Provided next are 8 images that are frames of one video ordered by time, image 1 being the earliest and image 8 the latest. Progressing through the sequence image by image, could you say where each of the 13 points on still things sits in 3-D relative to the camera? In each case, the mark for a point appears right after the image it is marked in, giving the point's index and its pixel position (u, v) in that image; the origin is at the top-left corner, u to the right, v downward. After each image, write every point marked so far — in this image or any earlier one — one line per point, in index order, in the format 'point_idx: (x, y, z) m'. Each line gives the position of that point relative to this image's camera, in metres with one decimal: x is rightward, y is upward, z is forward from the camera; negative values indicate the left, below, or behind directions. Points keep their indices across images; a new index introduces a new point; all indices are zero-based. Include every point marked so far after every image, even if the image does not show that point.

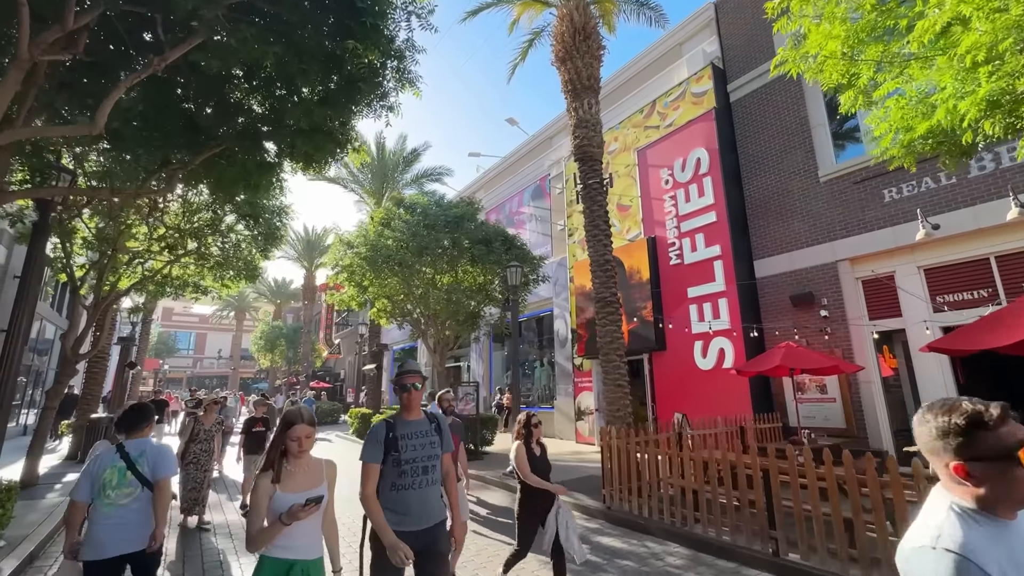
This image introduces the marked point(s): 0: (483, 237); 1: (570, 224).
0: (-0.7, +1.5, +13.2) m
1: (+2.1, +2.4, +17.4) m
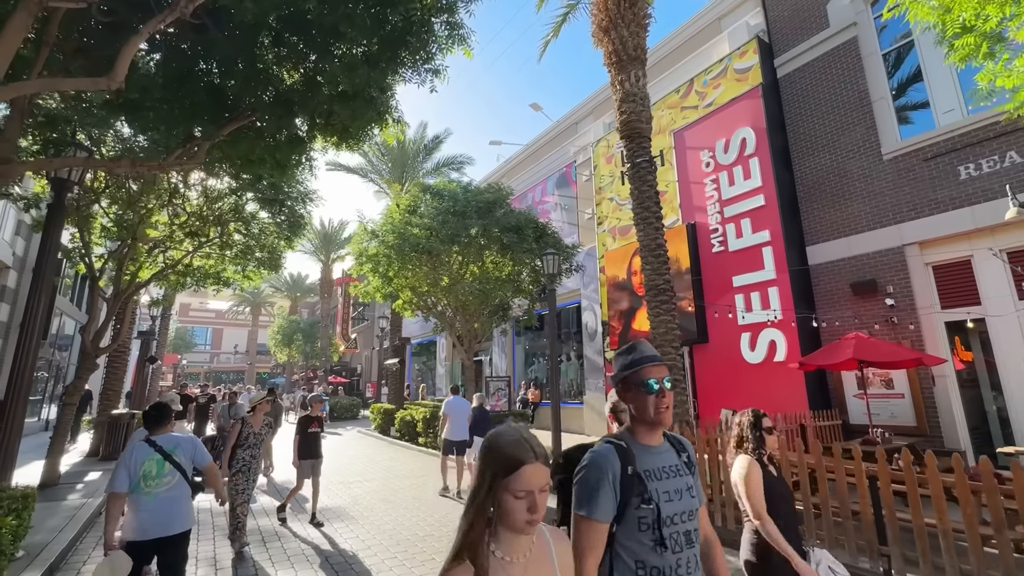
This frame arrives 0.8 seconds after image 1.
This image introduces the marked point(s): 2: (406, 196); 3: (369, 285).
0: (+0.1, +1.7, +12.5) m
1: (+3.1, +2.7, +16.6) m
2: (-2.9, +2.6, +13.1) m
3: (-4.4, +0.1, +14.4) m
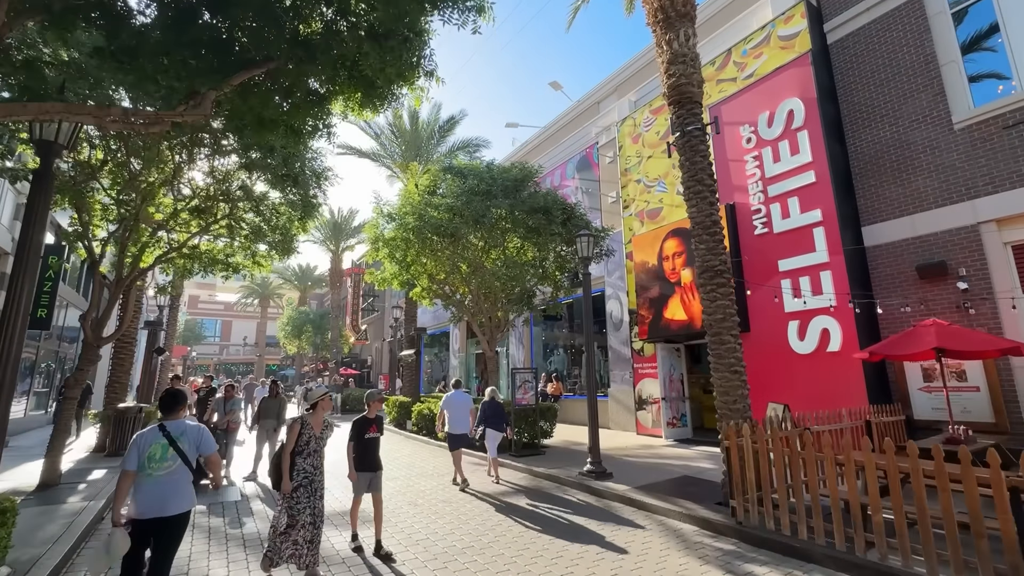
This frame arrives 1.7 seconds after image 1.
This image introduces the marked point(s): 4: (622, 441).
0: (+0.8, +2.1, +11.7) m
1: (+3.8, +3.2, +15.7) m
2: (-2.3, +2.9, +12.3) m
3: (-3.7, +0.5, +13.7) m
4: (+3.0, -4.2, +12.9) m
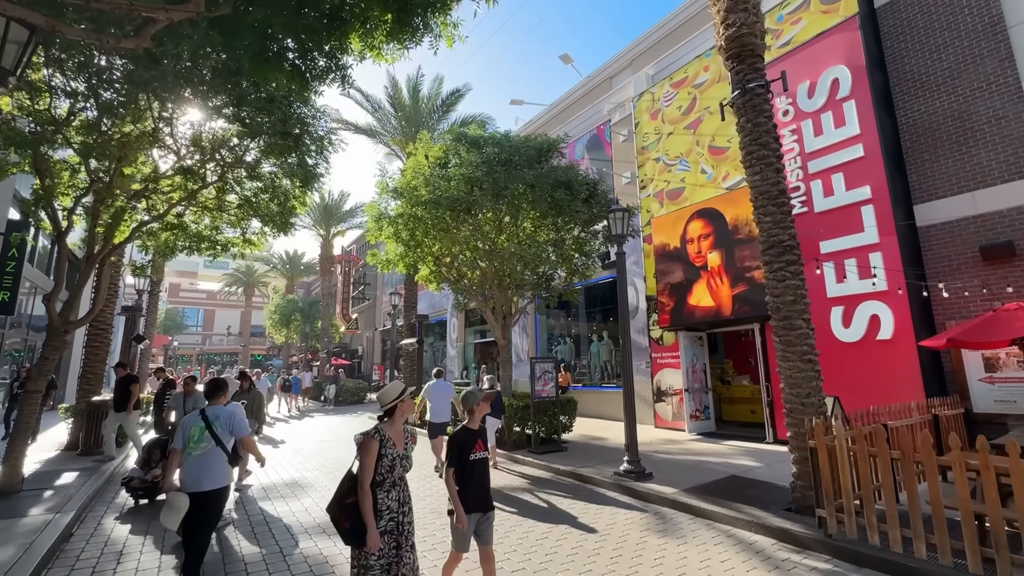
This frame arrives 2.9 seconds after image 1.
0: (+1.2, +2.5, +10.7) m
1: (+4.1, +3.6, +14.8) m
2: (-1.8, +3.4, +11.2) m
3: (-3.3, +0.9, +12.6) m
4: (+3.4, -3.8, +12.1) m
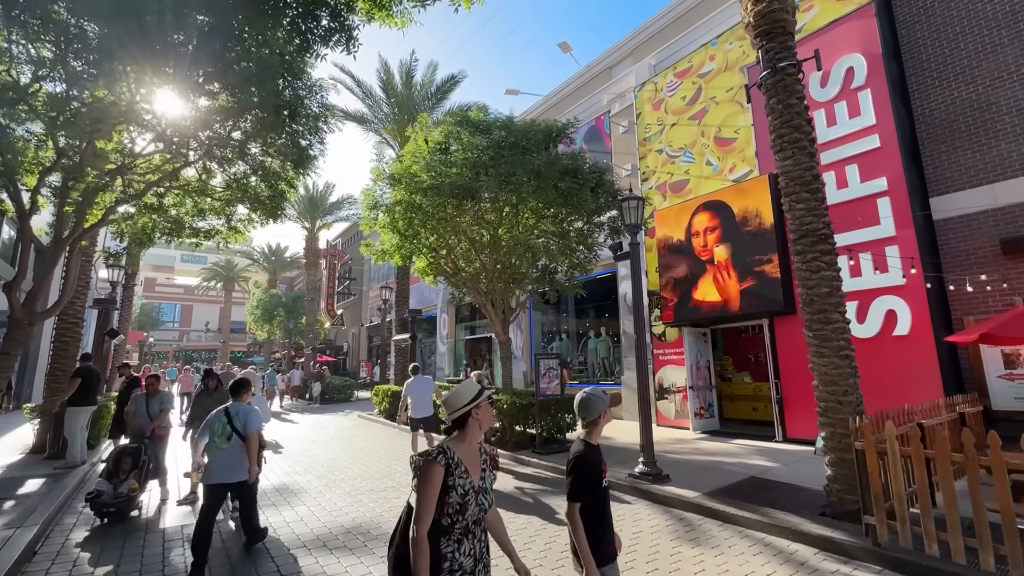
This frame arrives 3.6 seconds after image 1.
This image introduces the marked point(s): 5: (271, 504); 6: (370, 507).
0: (+1.3, +2.6, +10.2) m
1: (+4.1, +3.8, +14.4) m
2: (-1.8, +3.5, +10.6) m
3: (-3.3, +1.1, +12.0) m
4: (+3.4, -3.7, +11.8) m
5: (-3.4, -3.1, +6.6) m
6: (-2.0, -3.0, +6.5) m
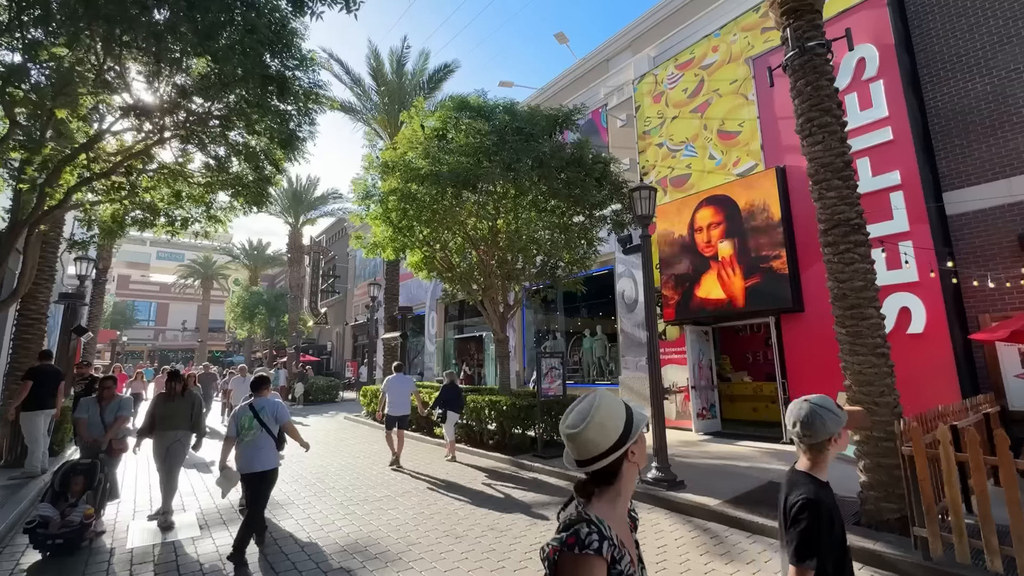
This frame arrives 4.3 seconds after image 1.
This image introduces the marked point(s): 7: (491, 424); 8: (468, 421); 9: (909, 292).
0: (+1.3, +2.7, +9.8) m
1: (+4.0, +3.9, +14.1) m
2: (-1.8, +3.6, +10.1) m
3: (-3.4, +1.2, +11.3) m
4: (+3.3, -3.6, +11.4) m
5: (-3.3, -3.0, +6.0) m
6: (-1.9, -2.9, +6.0) m
7: (-0.5, -3.0, +10.2) m
8: (-1.0, -3.1, +10.9) m
9: (+7.4, -0.1, +8.8) m
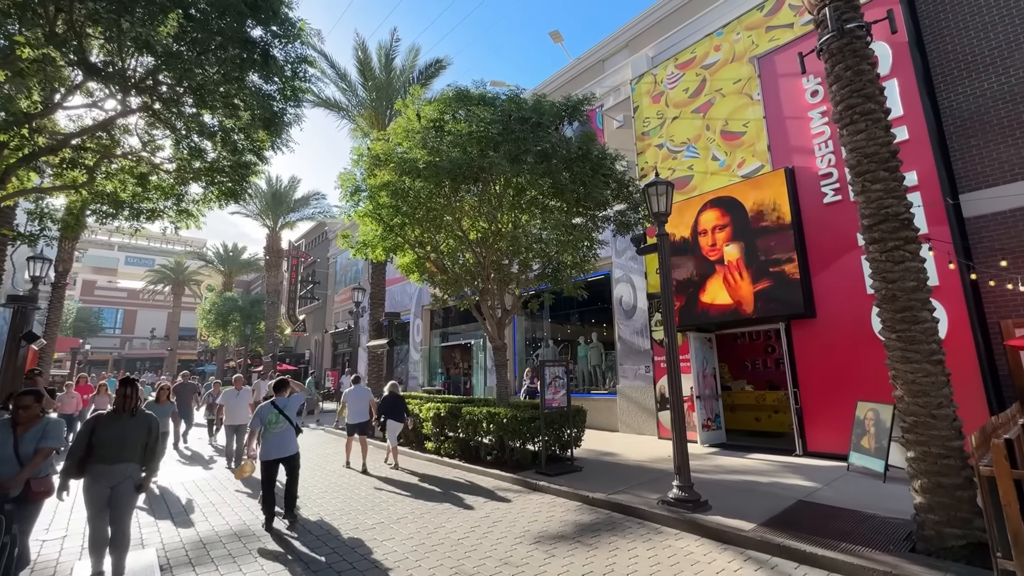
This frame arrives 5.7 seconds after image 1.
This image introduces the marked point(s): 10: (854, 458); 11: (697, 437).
0: (+1.3, +2.7, +9.2) m
1: (+3.8, +3.7, +13.6) m
2: (-1.7, +3.6, +9.4) m
3: (-3.4, +1.2, +10.5) m
4: (+3.2, -3.7, +10.8) m
5: (-3.1, -2.9, +5.2) m
6: (-1.7, -2.9, +5.2) m
7: (-0.5, -3.0, +9.5) m
8: (-1.1, -3.1, +10.1) m
9: (+7.5, -0.1, +8.4) m
10: (+5.9, -2.9, +8.1) m
11: (+4.5, -3.6, +11.4) m
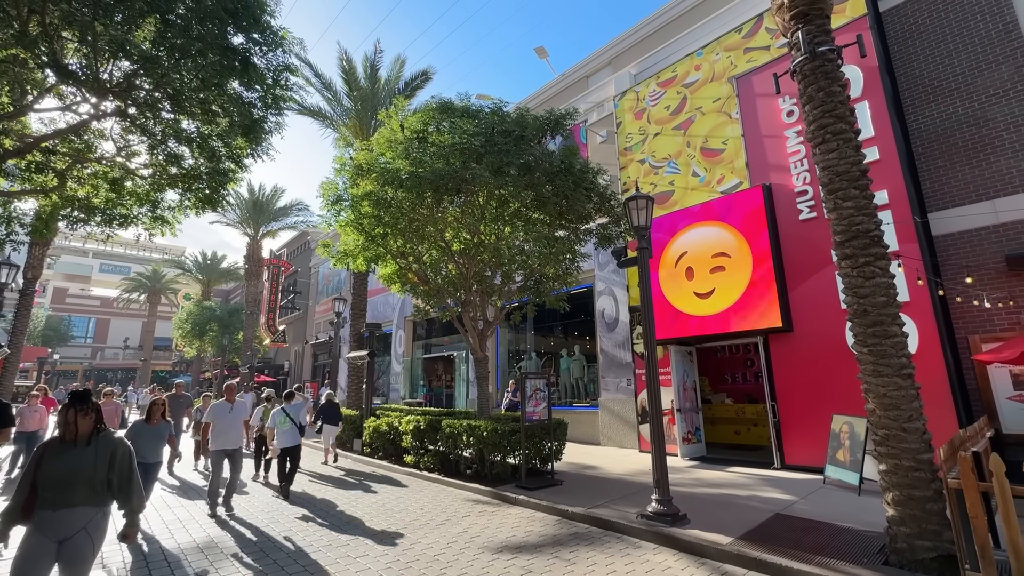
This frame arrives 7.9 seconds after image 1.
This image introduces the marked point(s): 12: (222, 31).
0: (+1.0, +2.4, +9.3) m
1: (+3.3, +3.3, +13.8) m
2: (-2.1, +3.4, +9.4) m
3: (-3.8, +0.9, +10.4) m
4: (+2.8, -4.0, +10.8) m
5: (-3.4, -3.0, +5.0) m
6: (-2.0, -3.0, +5.0) m
7: (-0.9, -3.3, +9.4) m
8: (-1.5, -3.4, +10.0) m
9: (+7.2, -0.4, +8.6) m
10: (+5.5, -3.2, +8.2) m
11: (+4.0, -3.9, +11.4) m
12: (-3.7, +3.3, +5.9) m
